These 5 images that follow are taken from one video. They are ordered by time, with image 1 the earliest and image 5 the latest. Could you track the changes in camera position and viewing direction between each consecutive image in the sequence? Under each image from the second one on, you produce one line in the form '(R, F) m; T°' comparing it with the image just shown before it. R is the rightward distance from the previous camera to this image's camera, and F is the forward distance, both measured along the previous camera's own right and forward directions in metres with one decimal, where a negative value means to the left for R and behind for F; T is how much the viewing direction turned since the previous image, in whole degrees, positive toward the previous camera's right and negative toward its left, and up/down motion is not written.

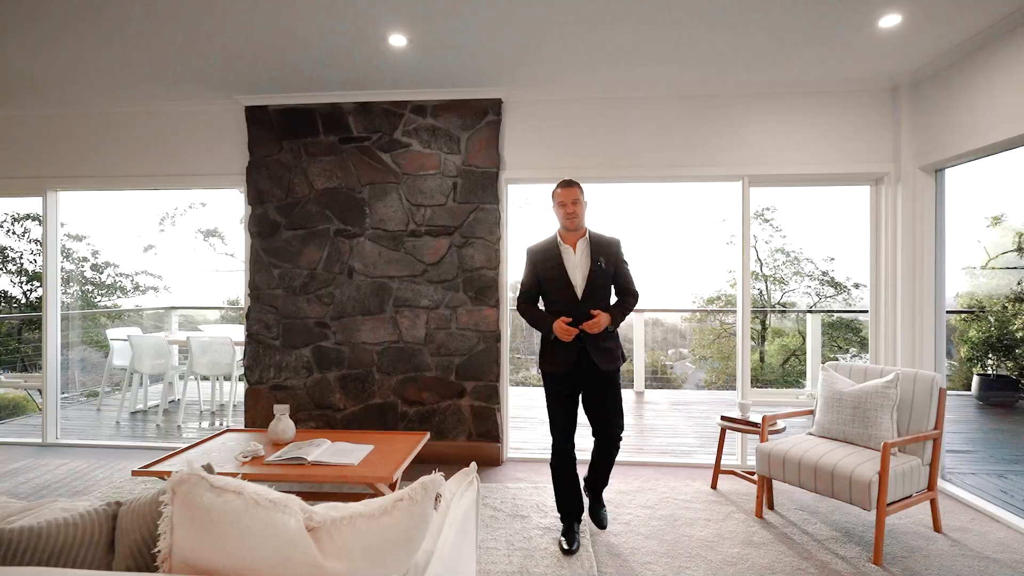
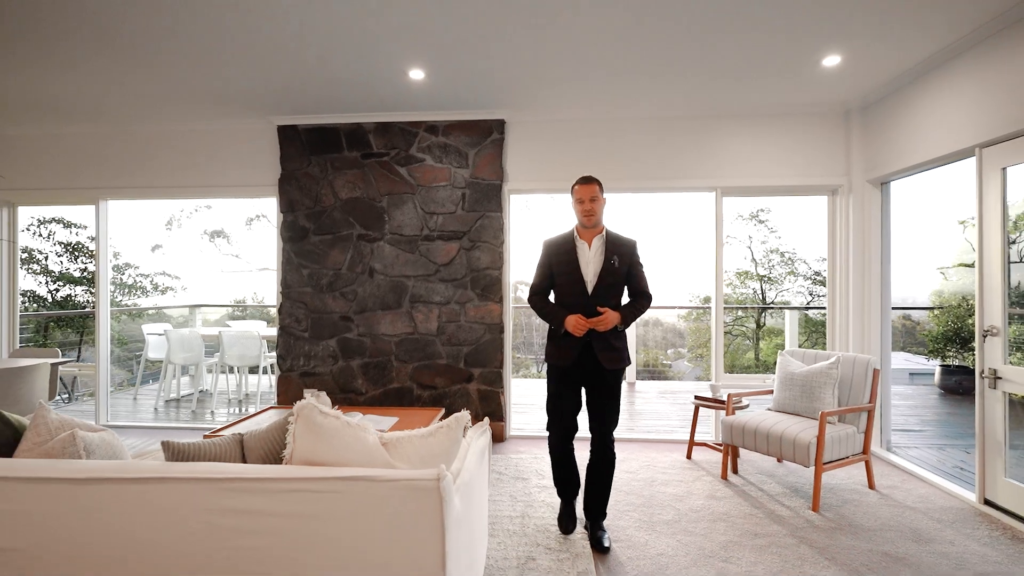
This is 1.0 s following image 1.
(0.0, -0.4) m; 0°
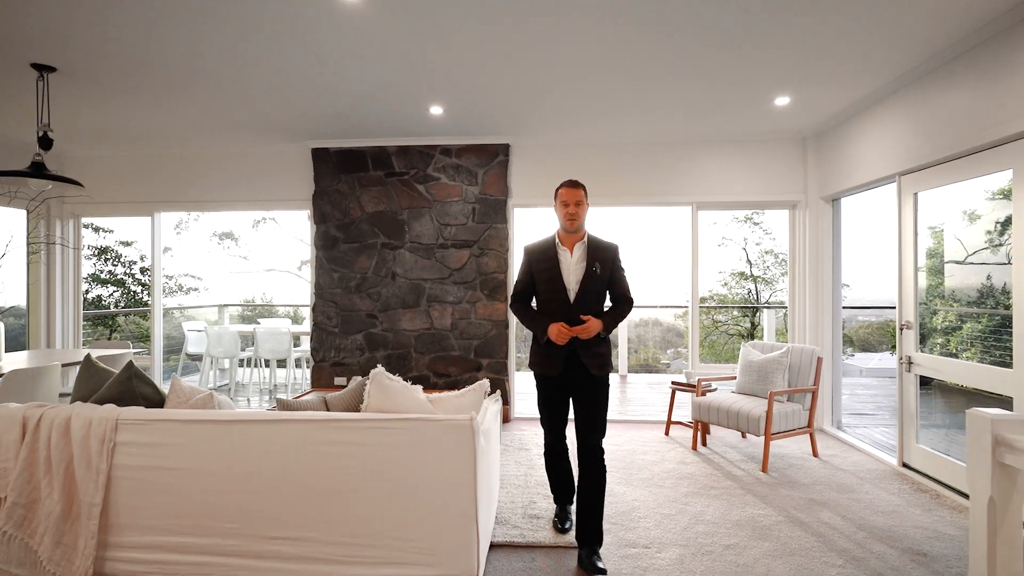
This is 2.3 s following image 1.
(-0.1, -0.6) m; 0°
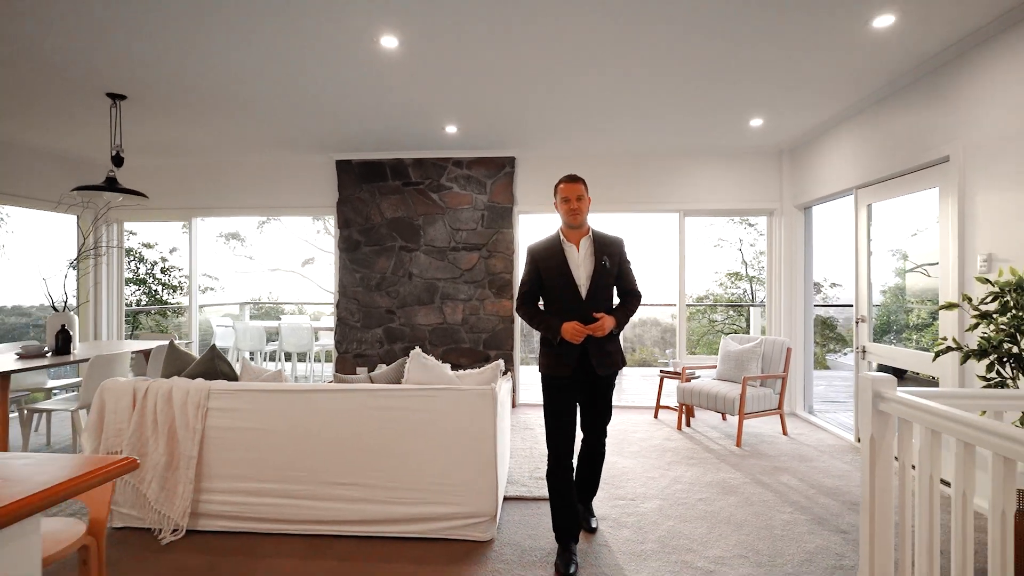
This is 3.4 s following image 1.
(-0.1, -0.5) m; 0°
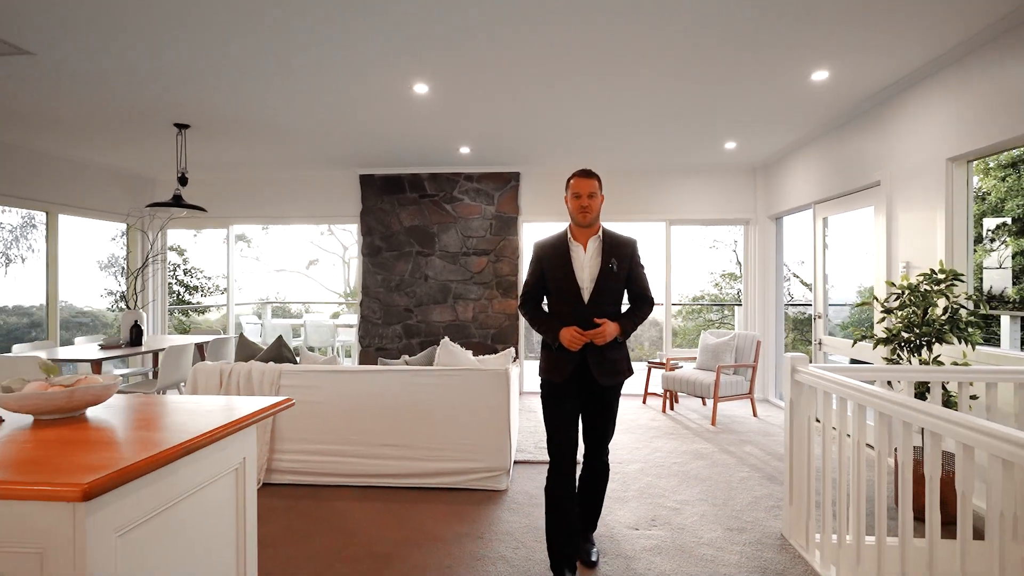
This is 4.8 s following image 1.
(-0.1, -0.6) m; 0°
